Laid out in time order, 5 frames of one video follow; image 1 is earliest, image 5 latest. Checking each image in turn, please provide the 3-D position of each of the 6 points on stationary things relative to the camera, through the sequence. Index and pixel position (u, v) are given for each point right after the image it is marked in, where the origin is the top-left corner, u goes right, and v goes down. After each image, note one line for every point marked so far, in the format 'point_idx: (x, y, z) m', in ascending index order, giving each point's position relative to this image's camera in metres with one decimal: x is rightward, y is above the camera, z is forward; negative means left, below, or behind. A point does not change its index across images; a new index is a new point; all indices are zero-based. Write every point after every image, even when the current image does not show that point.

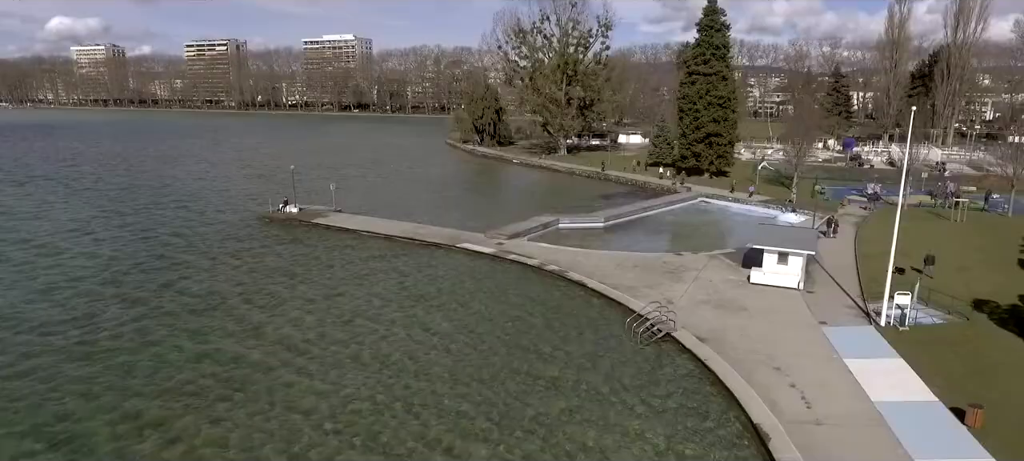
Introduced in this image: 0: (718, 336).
0: (+4.9, -2.5, +14.9) m
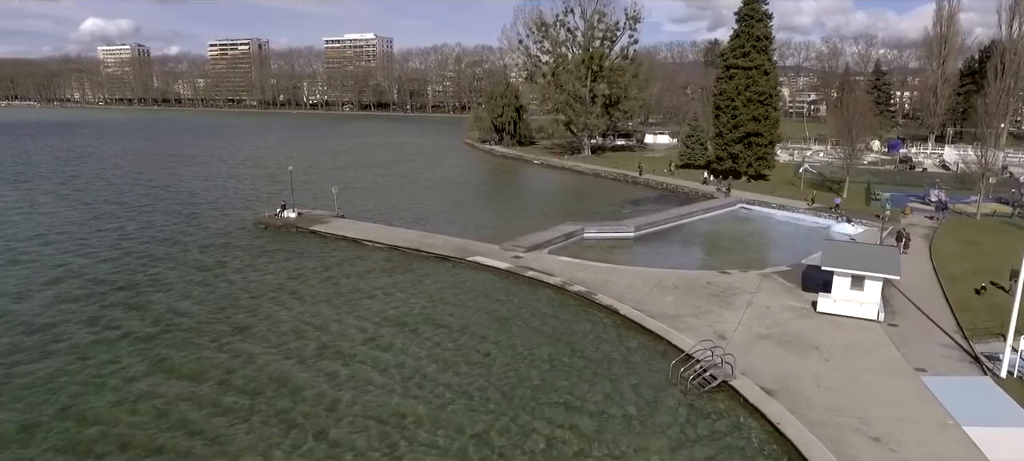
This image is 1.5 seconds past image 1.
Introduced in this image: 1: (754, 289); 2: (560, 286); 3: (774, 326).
0: (+5.2, -2.9, +11.8) m
1: (+6.7, -1.6, +17.4) m
2: (+1.4, -1.6, +18.1) m
3: (+6.1, -2.2, +14.7) m
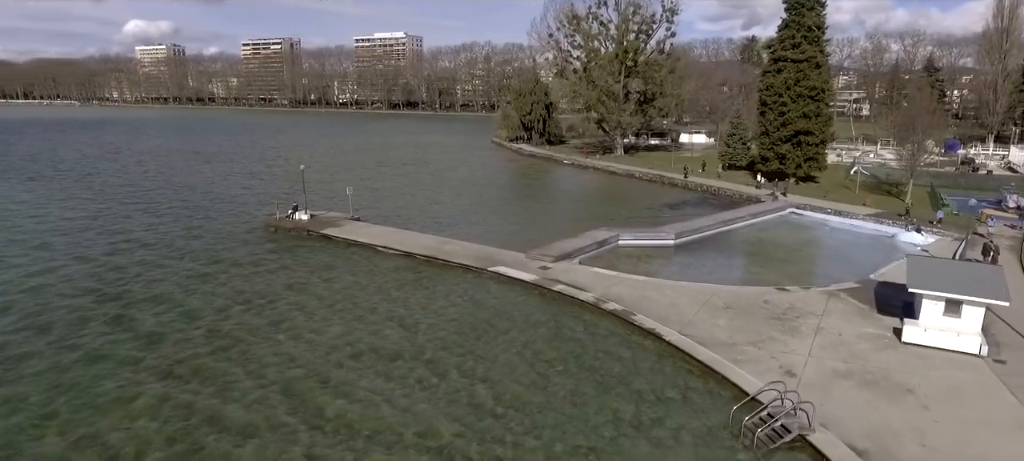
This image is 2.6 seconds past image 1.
0: (+5.5, -3.2, +9.4) m
1: (+7.3, -1.9, +14.9) m
2: (+2.0, -1.8, +15.8) m
3: (+6.6, -2.5, +12.2) m
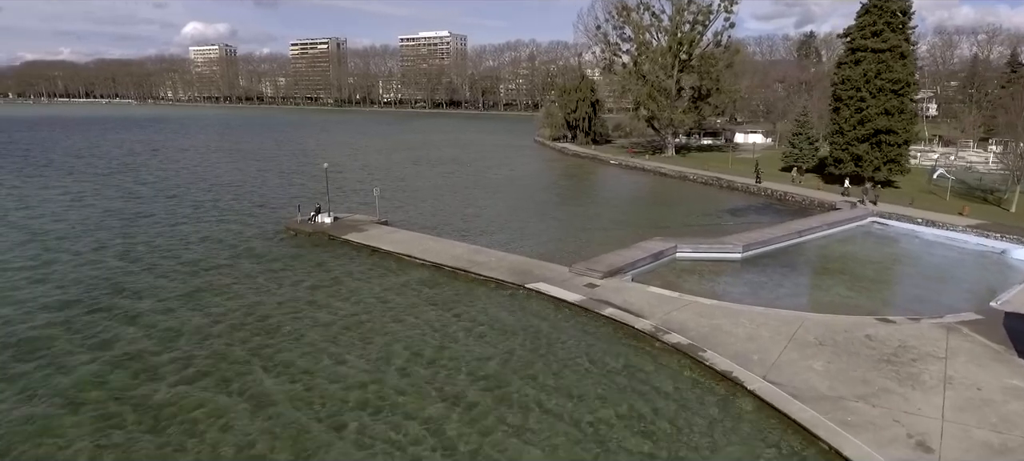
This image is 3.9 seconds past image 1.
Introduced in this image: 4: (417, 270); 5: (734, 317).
0: (+5.9, -3.6, +6.4) m
1: (+8.1, -2.3, +11.8) m
2: (+2.9, -2.1, +13.1) m
3: (+7.2, -2.9, +9.1) m
4: (-2.8, -1.2, +18.8) m
5: (+4.8, -1.9, +13.7) m
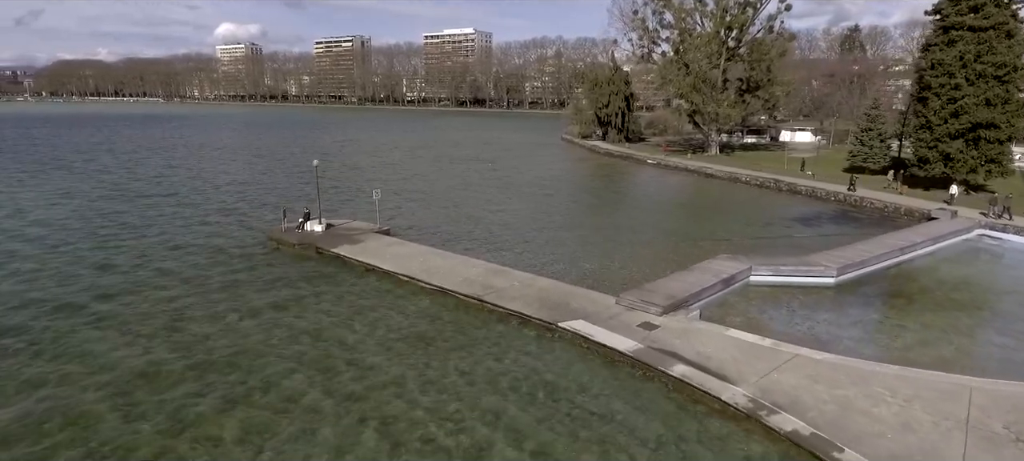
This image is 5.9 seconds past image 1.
0: (+6.1, -4.0, +2.1) m
1: (+8.4, -2.7, +7.4) m
2: (+3.3, -2.5, +8.9) m
3: (+7.4, -3.3, +4.8) m
4: (-2.1, -1.5, +14.8) m
5: (+5.2, -2.3, +9.4) m
